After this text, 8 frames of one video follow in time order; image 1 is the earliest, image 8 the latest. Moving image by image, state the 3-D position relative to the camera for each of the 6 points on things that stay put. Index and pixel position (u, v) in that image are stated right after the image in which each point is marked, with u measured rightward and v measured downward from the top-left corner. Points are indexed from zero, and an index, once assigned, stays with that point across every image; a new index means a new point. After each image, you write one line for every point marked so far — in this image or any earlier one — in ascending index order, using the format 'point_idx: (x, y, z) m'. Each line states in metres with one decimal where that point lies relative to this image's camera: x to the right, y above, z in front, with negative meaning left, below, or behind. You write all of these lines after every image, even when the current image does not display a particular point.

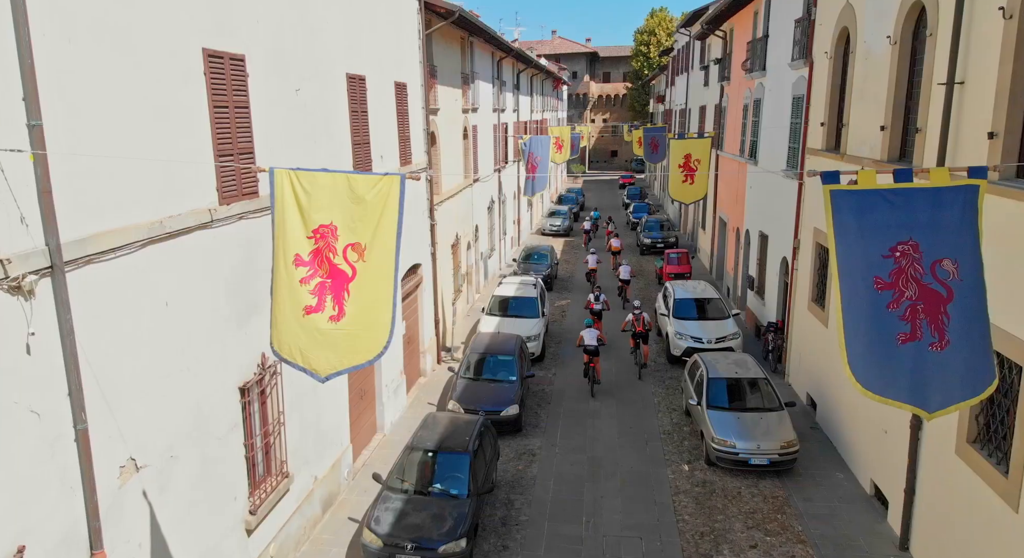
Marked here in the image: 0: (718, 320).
0: (+4.7, -0.9, +16.7) m
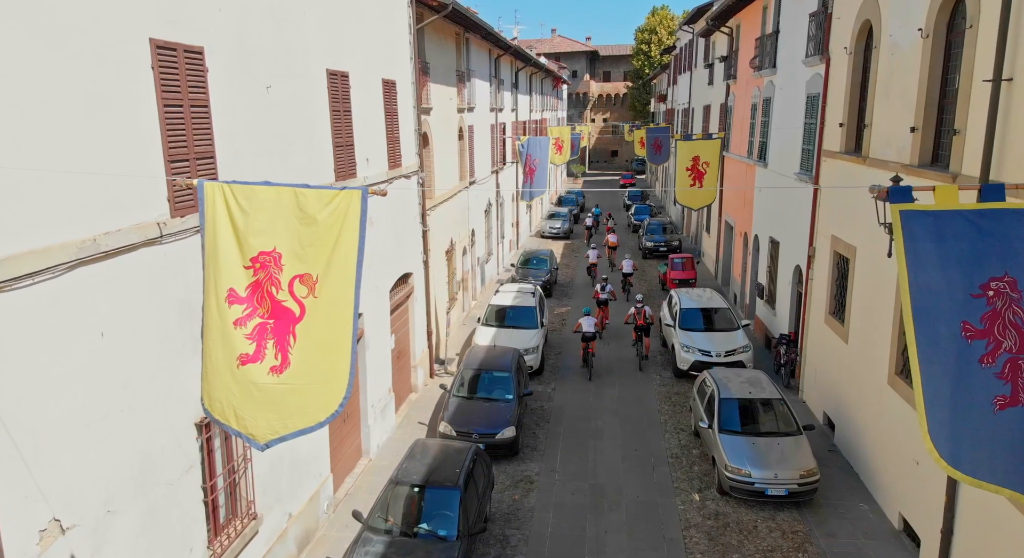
0: (+4.6, -1.1, +15.8) m
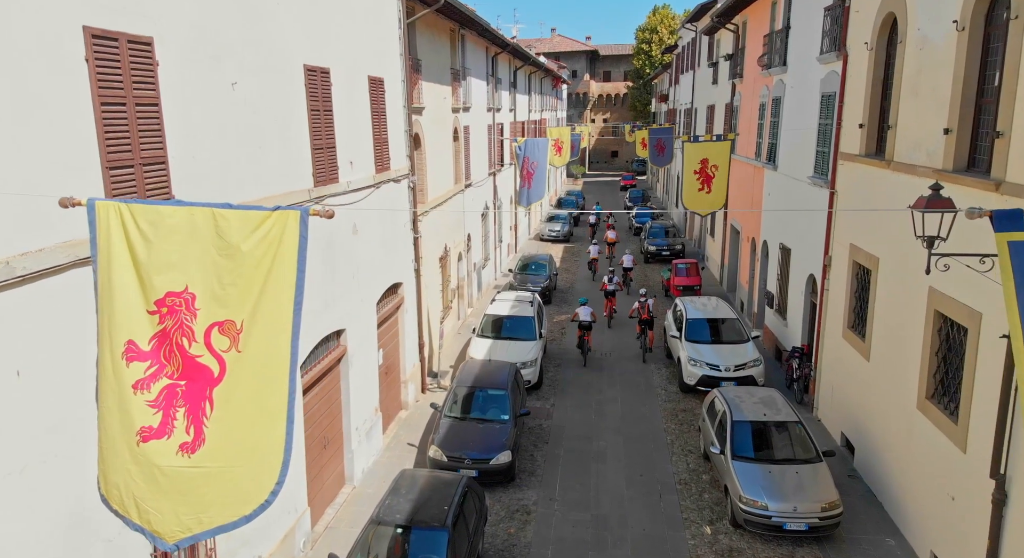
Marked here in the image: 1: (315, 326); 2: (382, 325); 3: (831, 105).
0: (+4.6, -1.3, +14.9) m
1: (-2.5, -0.6, +9.2) m
2: (-2.2, -0.8, +12.3) m
3: (+5.9, +3.2, +13.6) m
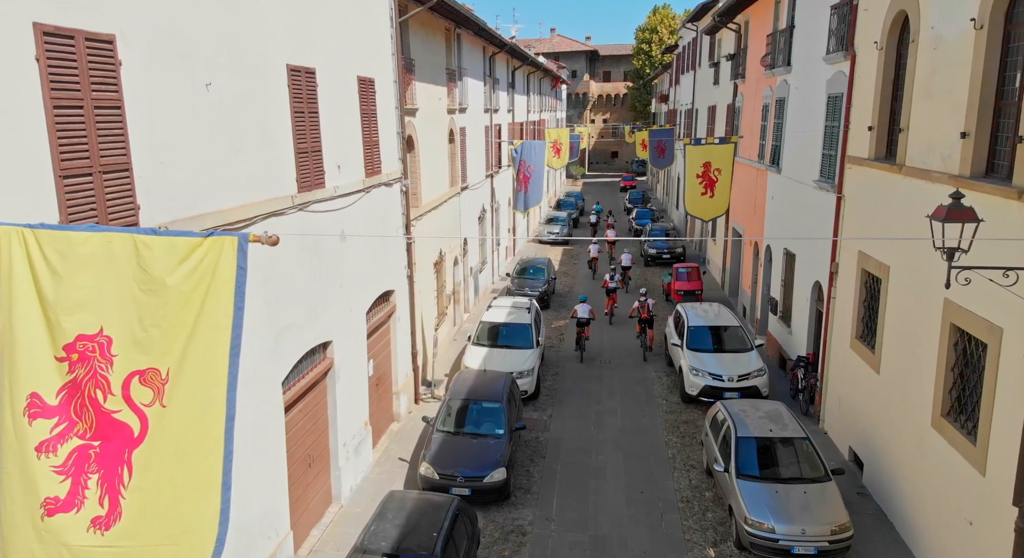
0: (+4.5, -1.5, +14.5) m
1: (-2.6, -0.7, +8.8) m
2: (-2.3, -0.9, +11.8) m
3: (+5.9, +3.1, +13.1) m
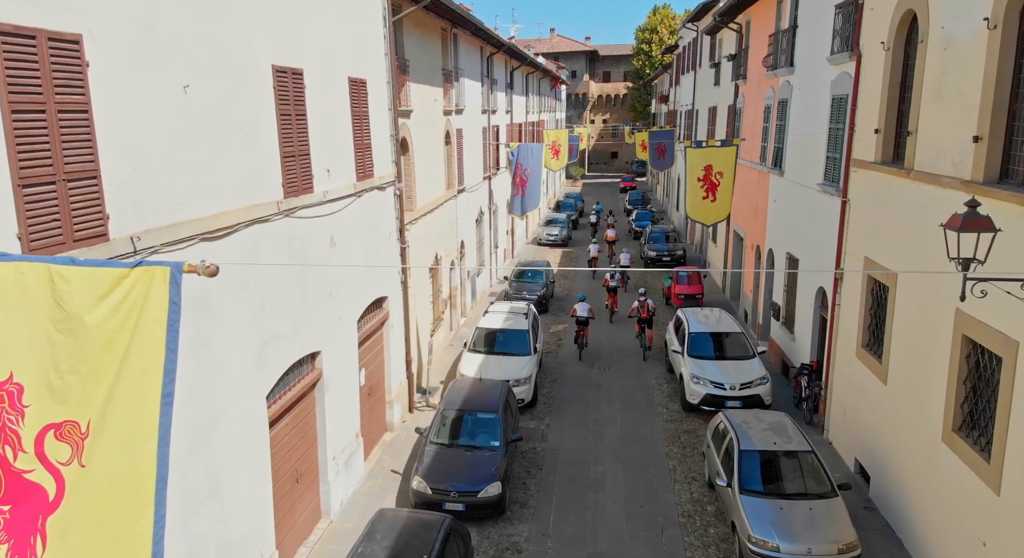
0: (+4.4, -1.6, +14.2) m
1: (-2.6, -0.8, +8.4) m
2: (-2.3, -1.0, +11.5) m
3: (+5.8, +3.0, +12.8) m
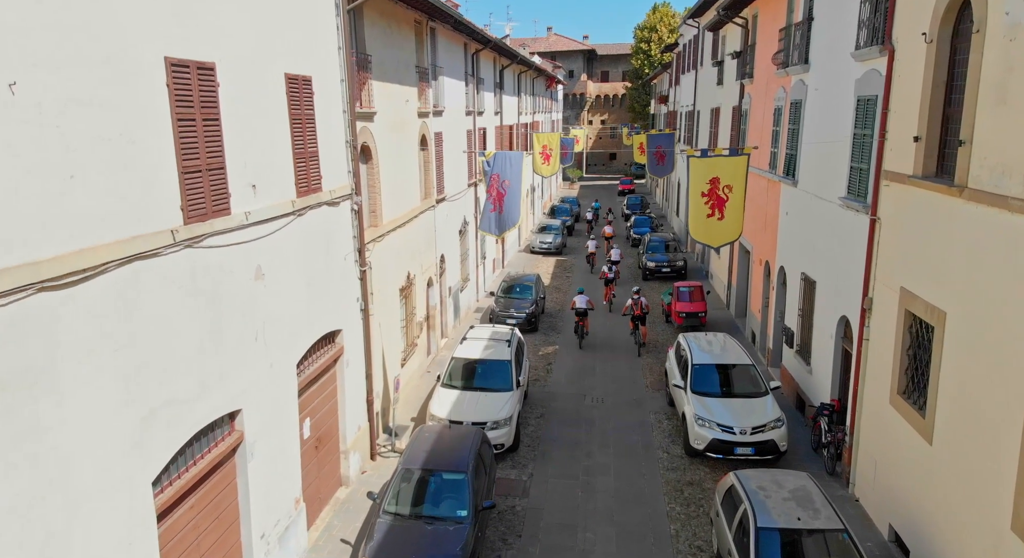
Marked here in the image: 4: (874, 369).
0: (+4.1, -2.0, +12.4) m
1: (-3.0, -1.3, +6.7) m
2: (-2.7, -1.5, +9.8) m
3: (+5.4, +2.5, +11.1) m
4: (+5.2, -1.3, +10.4) m
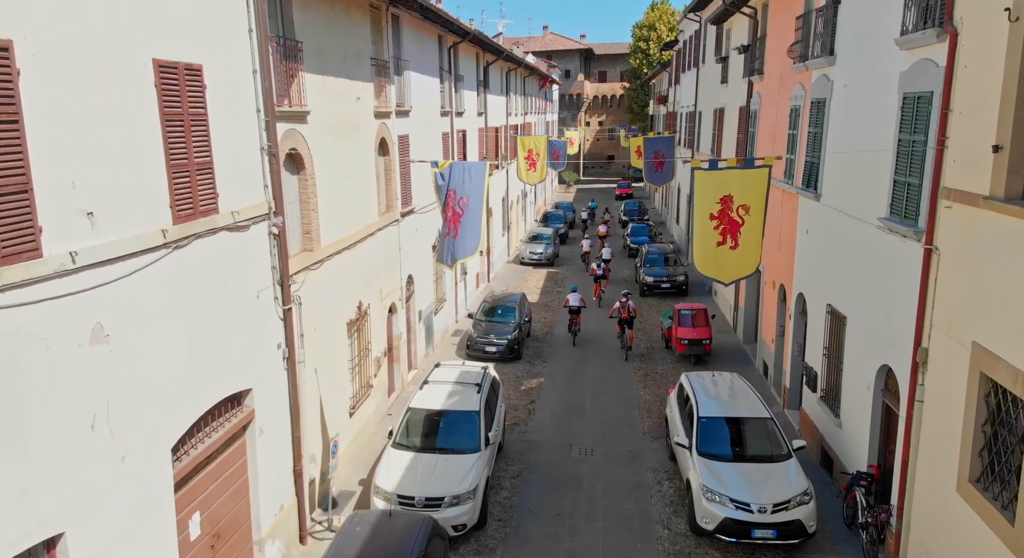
0: (+3.6, -2.5, +10.1) m
1: (-3.5, -1.8, +4.4) m
2: (-3.2, -2.0, +7.5) m
3: (+5.0, +2.0, +8.8) m
4: (+4.7, -1.8, +8.1) m
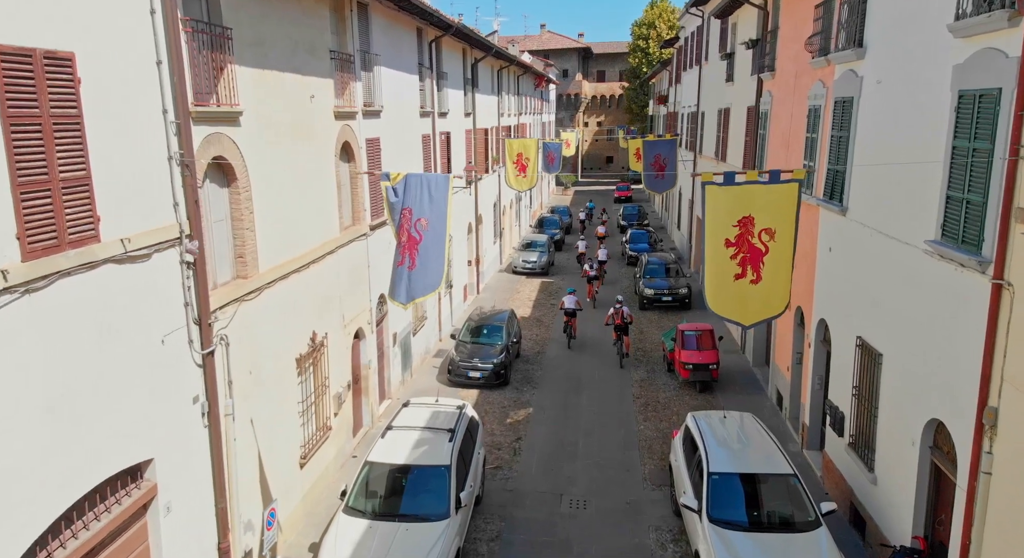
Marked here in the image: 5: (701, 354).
0: (+3.3, -2.9, +8.5) m
1: (-3.7, -2.2, +2.7) m
2: (-3.5, -2.4, +5.8) m
3: (+4.7, +1.6, +7.1) m
4: (+4.4, -2.2, +6.5) m
5: (+4.1, -1.6, +15.5) m
